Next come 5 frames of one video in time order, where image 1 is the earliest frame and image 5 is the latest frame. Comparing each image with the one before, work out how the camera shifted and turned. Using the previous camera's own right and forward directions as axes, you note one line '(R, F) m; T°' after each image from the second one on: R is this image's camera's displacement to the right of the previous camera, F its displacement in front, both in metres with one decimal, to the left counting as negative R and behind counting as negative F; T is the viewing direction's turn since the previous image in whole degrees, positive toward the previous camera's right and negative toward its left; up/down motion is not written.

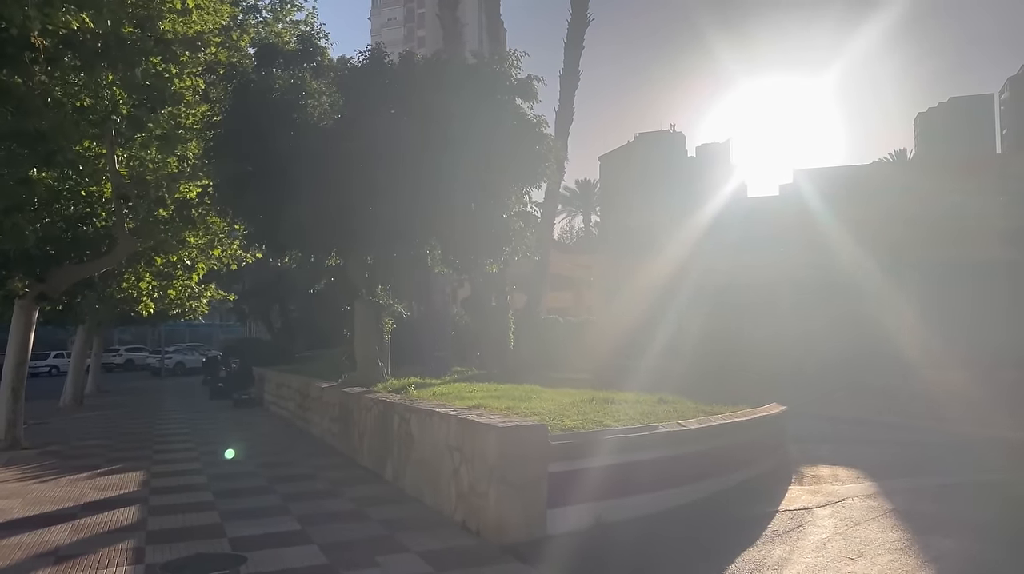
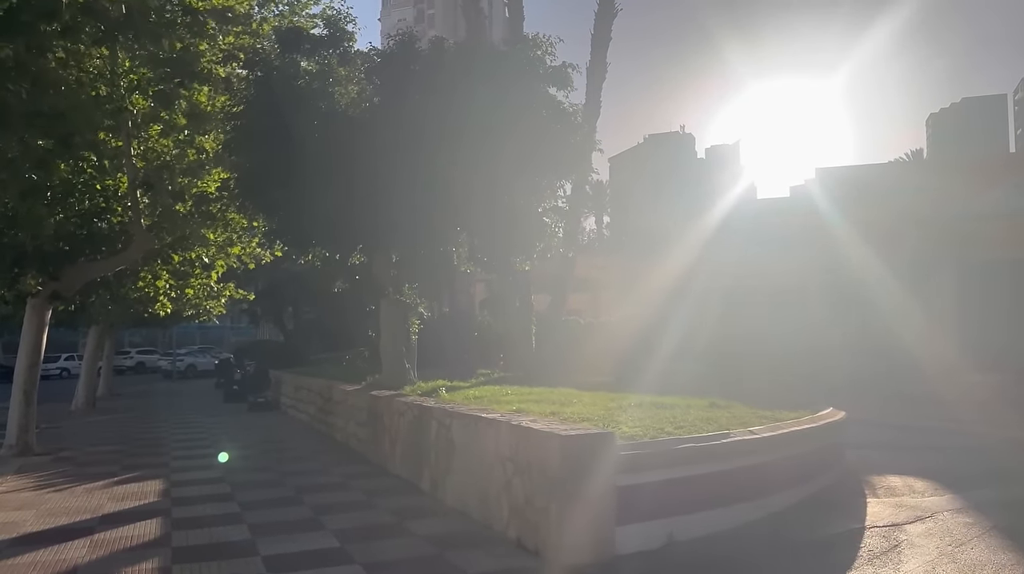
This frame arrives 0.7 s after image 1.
(-0.4, +0.7) m; -1°
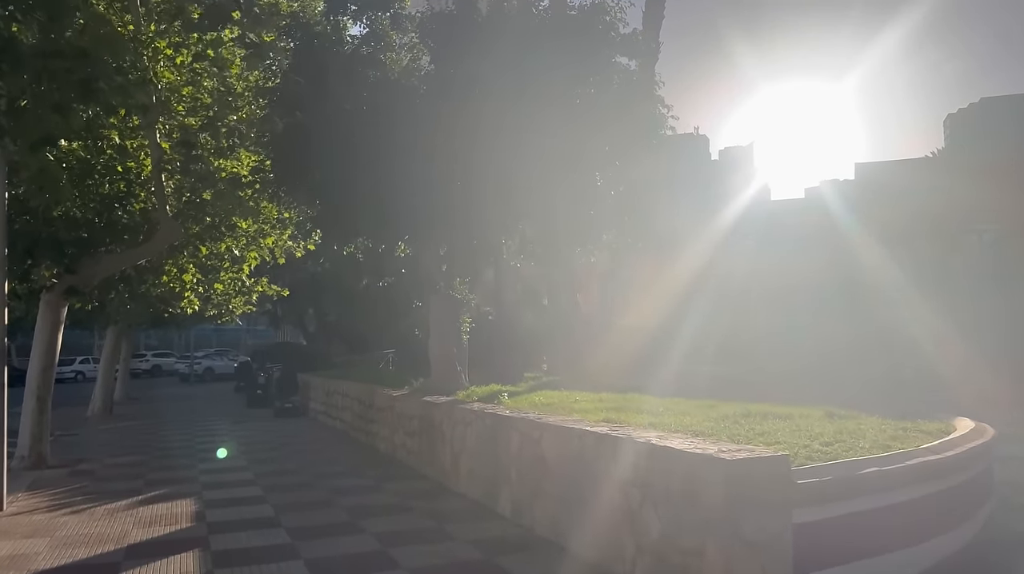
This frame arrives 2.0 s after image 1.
(-0.8, +1.4) m; -1°
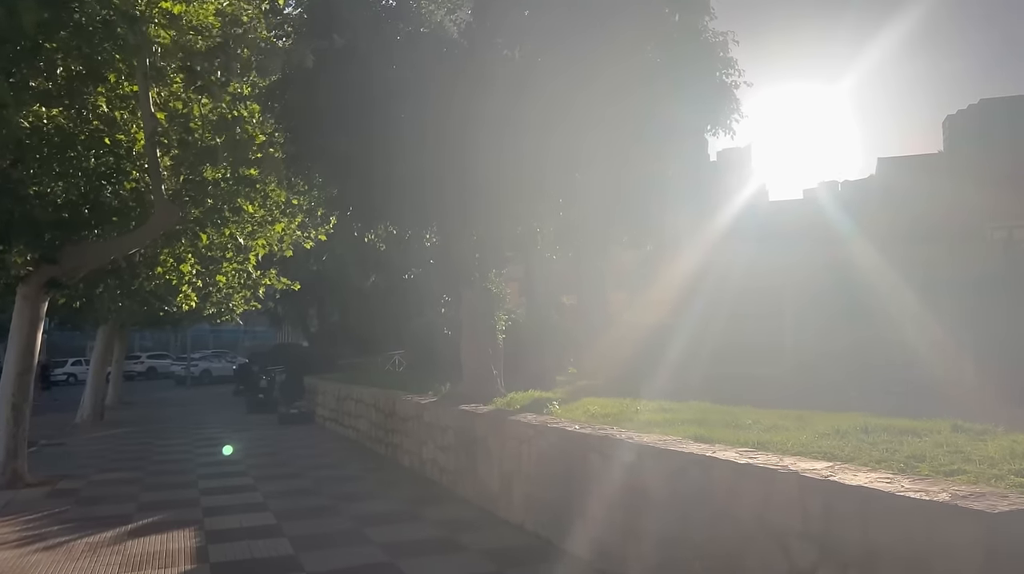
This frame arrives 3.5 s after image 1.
(-0.6, +1.5) m; 0°
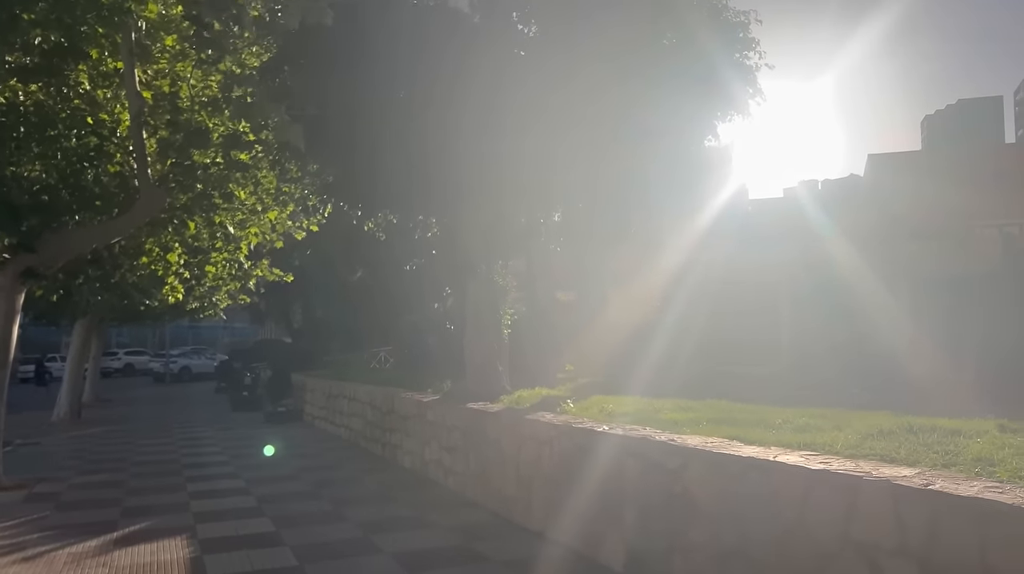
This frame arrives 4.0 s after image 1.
(-0.3, +0.5) m; +1°
